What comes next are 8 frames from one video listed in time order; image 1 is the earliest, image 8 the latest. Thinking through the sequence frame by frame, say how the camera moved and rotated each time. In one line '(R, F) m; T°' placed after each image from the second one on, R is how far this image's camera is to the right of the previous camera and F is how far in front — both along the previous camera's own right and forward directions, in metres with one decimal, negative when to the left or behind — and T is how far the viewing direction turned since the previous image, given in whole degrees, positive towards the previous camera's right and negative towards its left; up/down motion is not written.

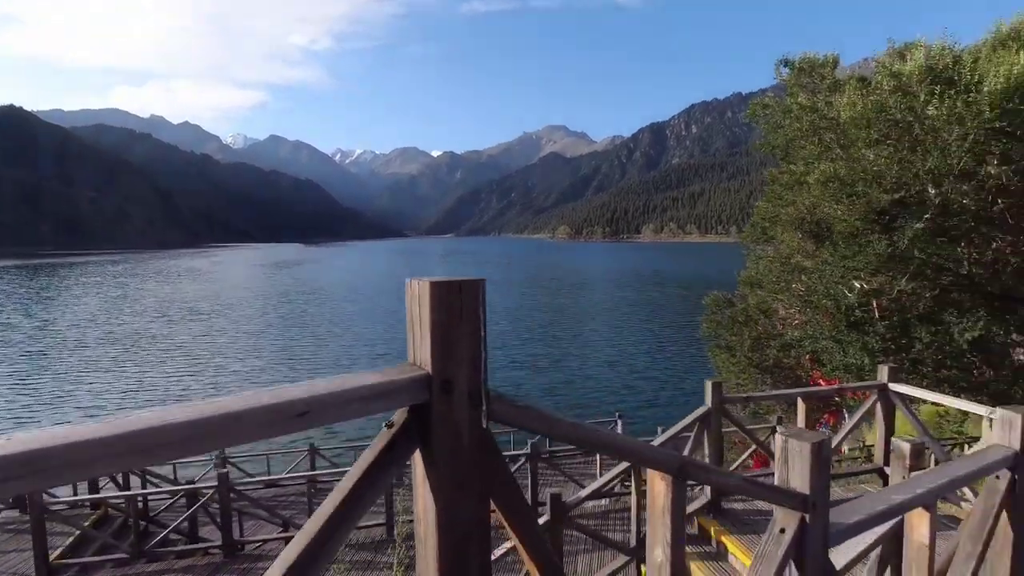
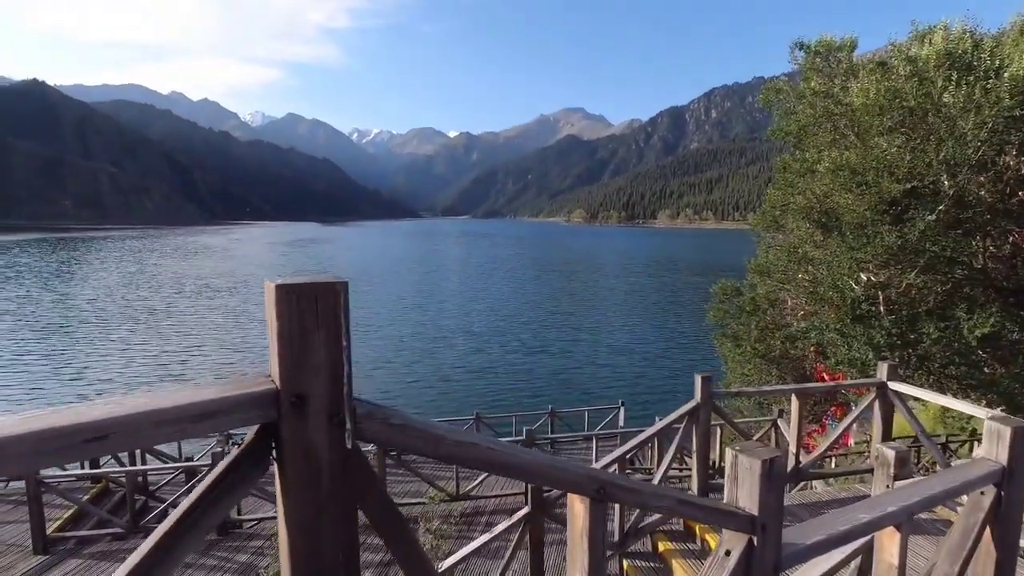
(+0.3, +0.2) m; -1°
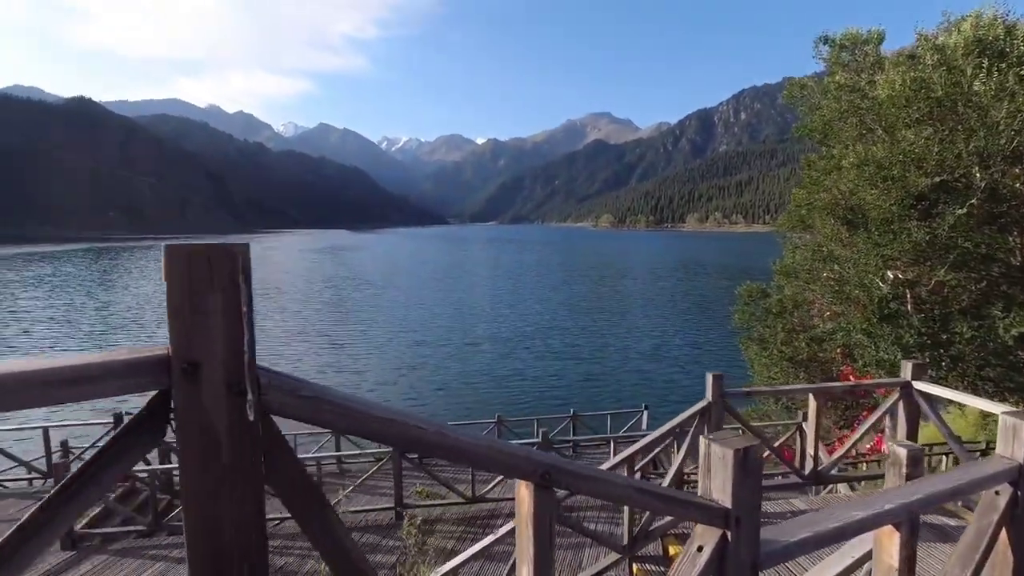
(+0.2, +0.1) m; -3°
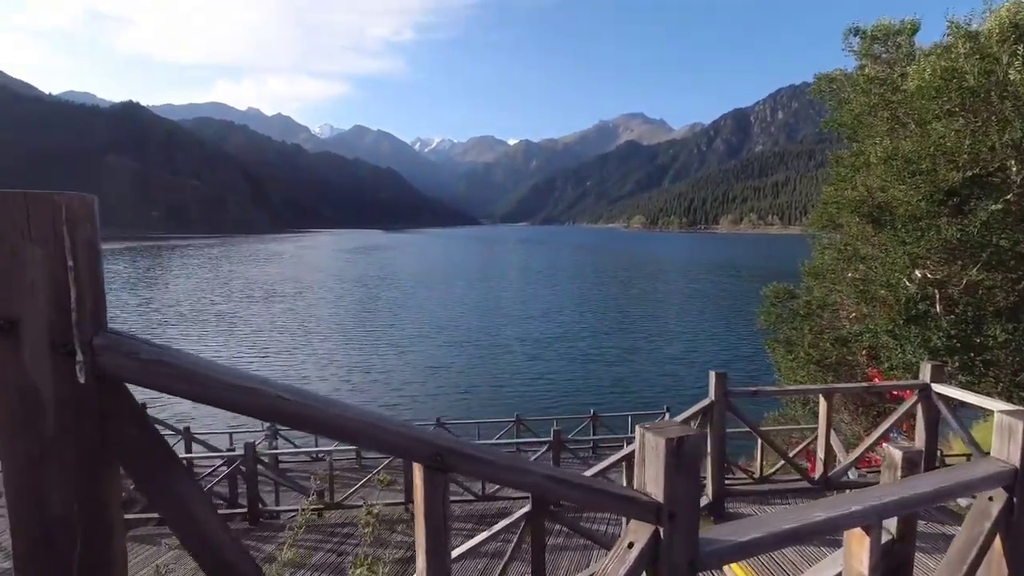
(+0.4, +0.1) m; -3°
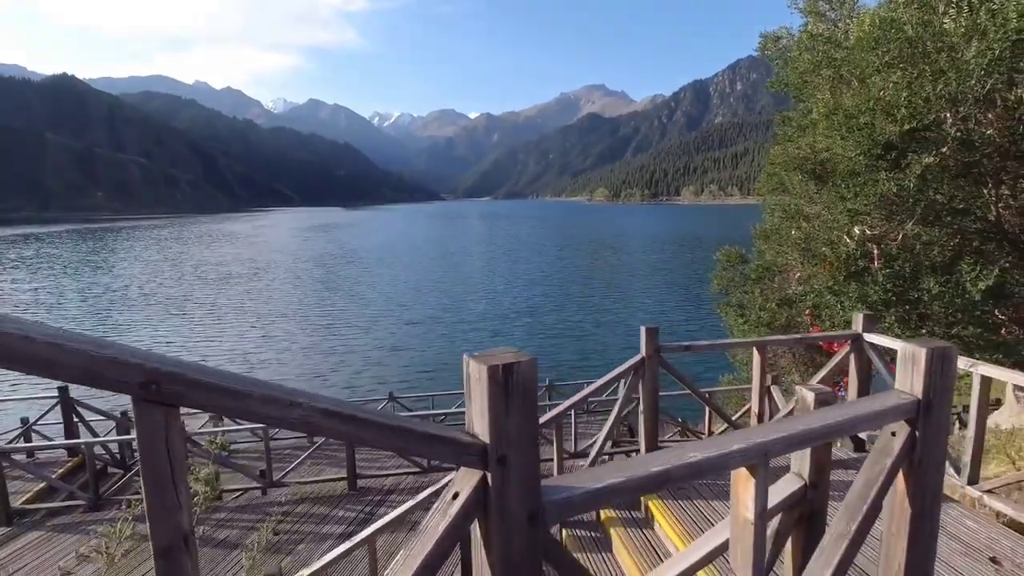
(+0.4, +0.3) m; +3°
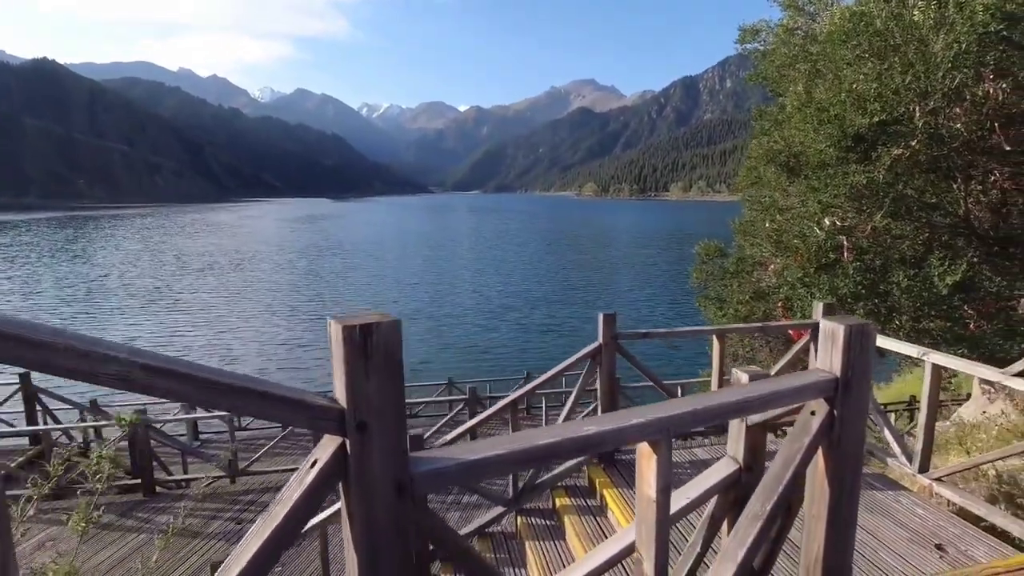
(+0.3, +0.1) m; +1°
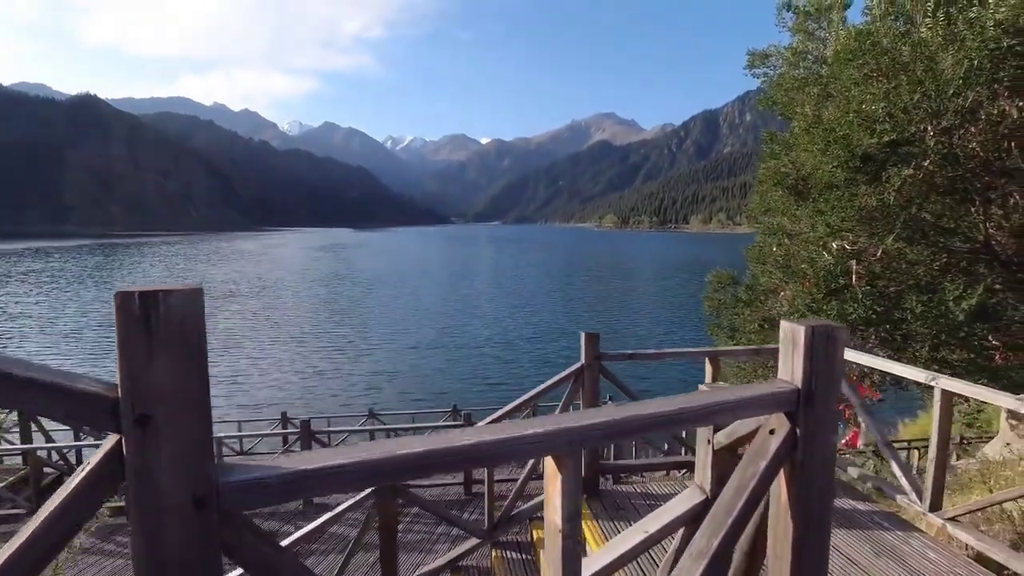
(+0.4, +0.3) m; -2°
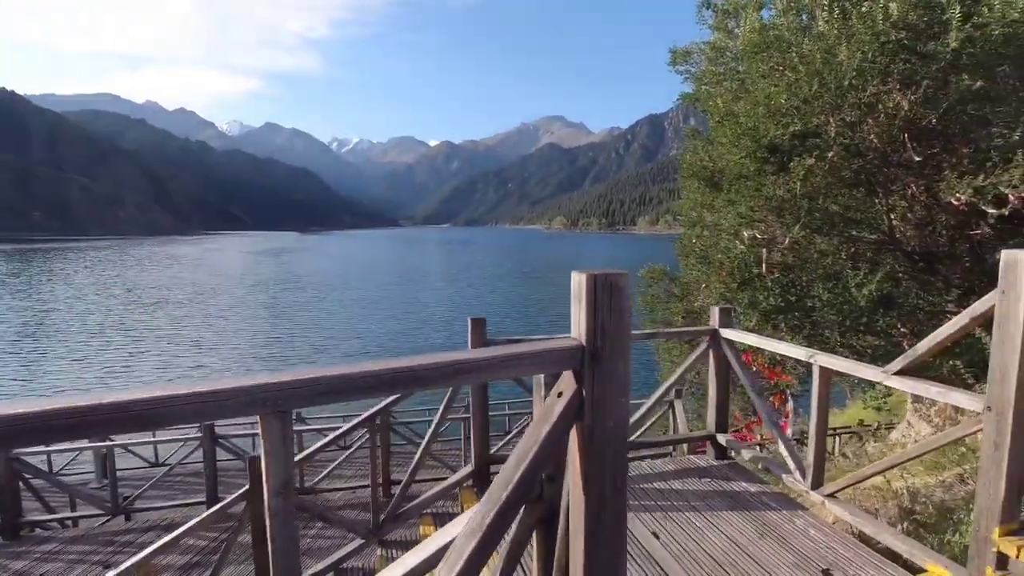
(+0.6, +0.2) m; +5°
